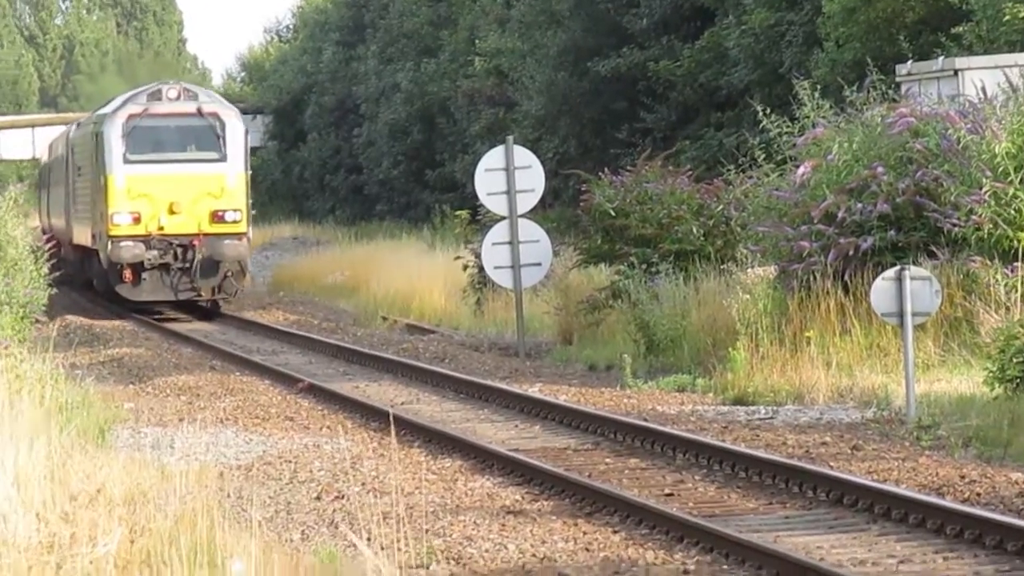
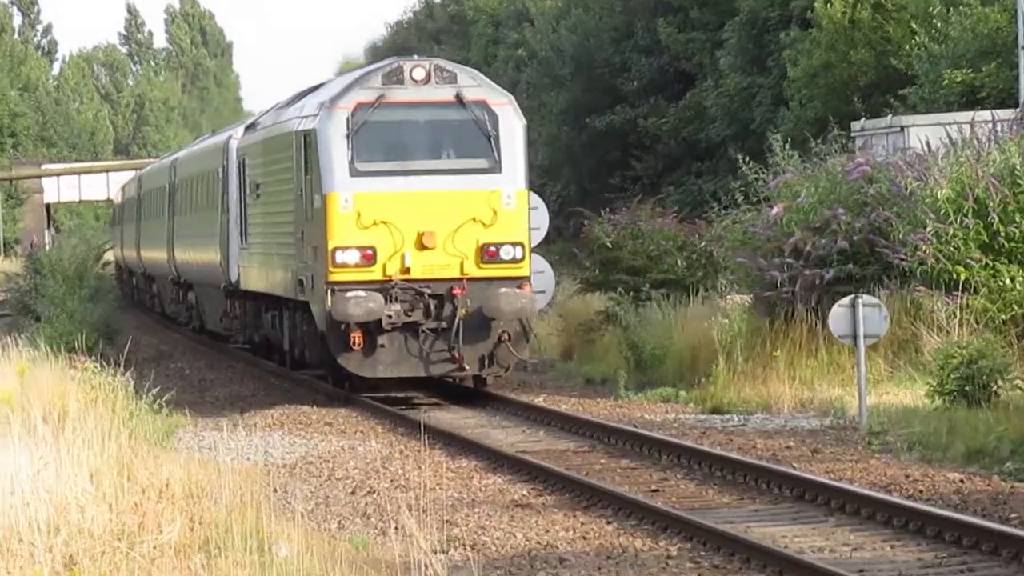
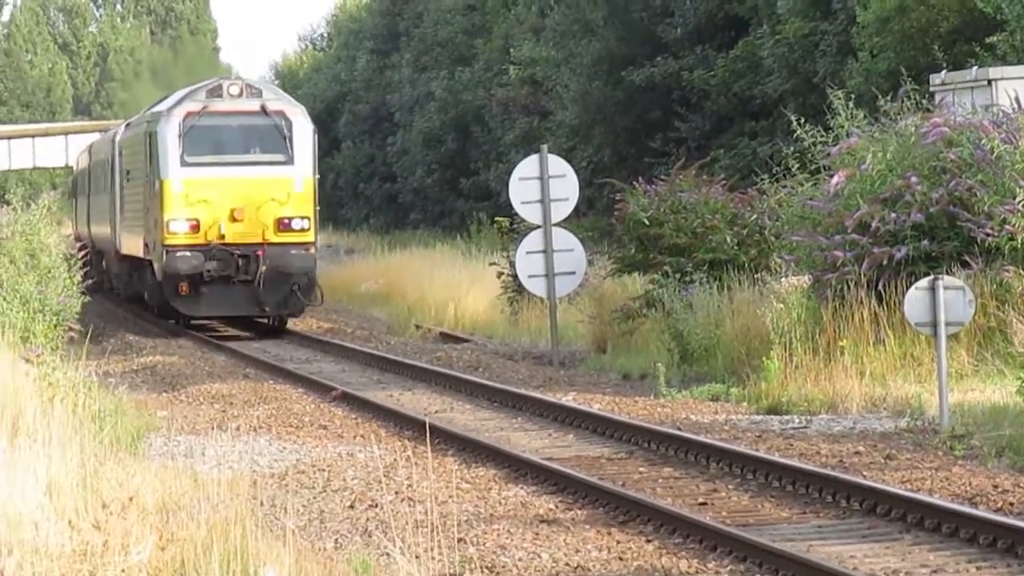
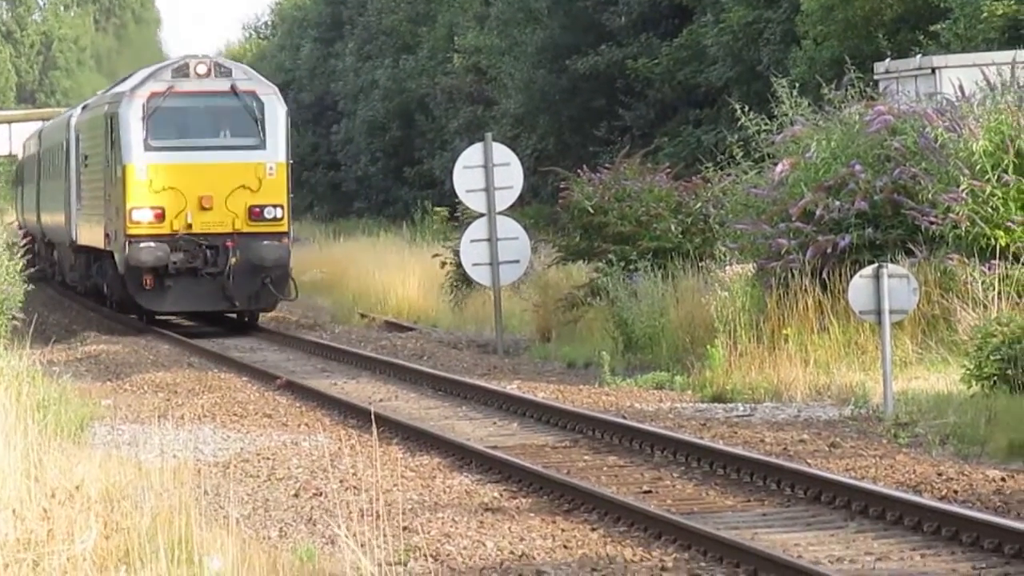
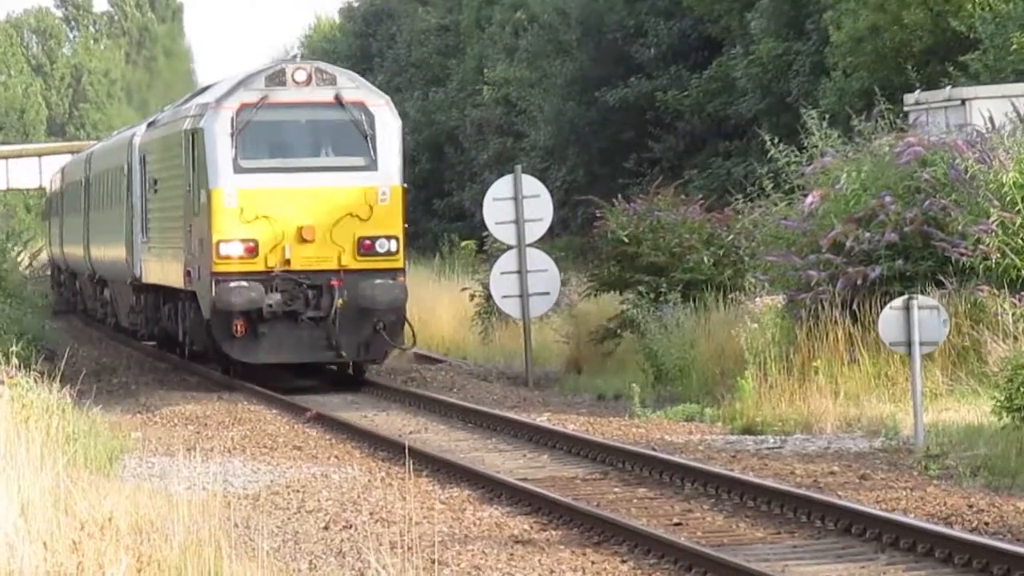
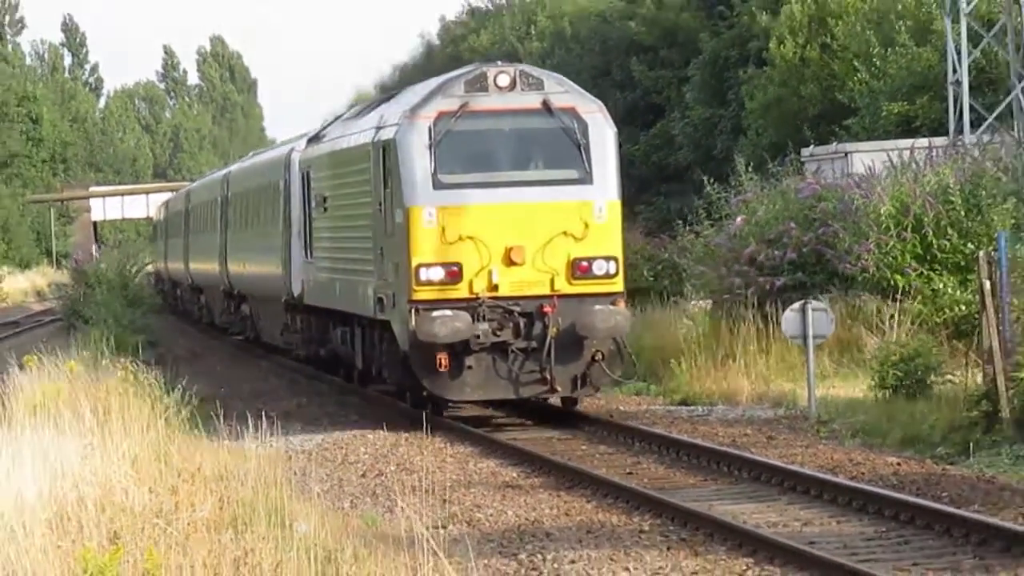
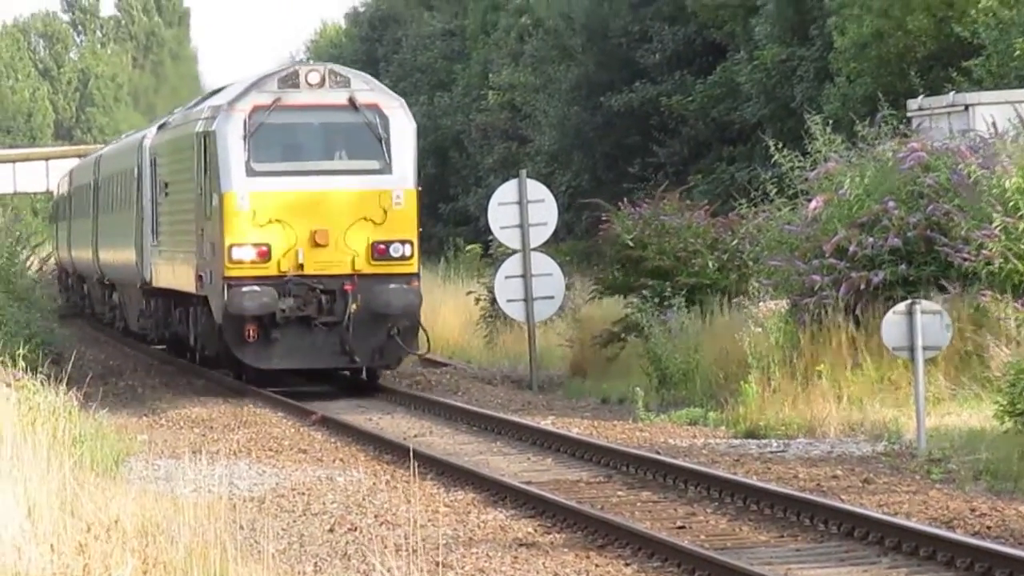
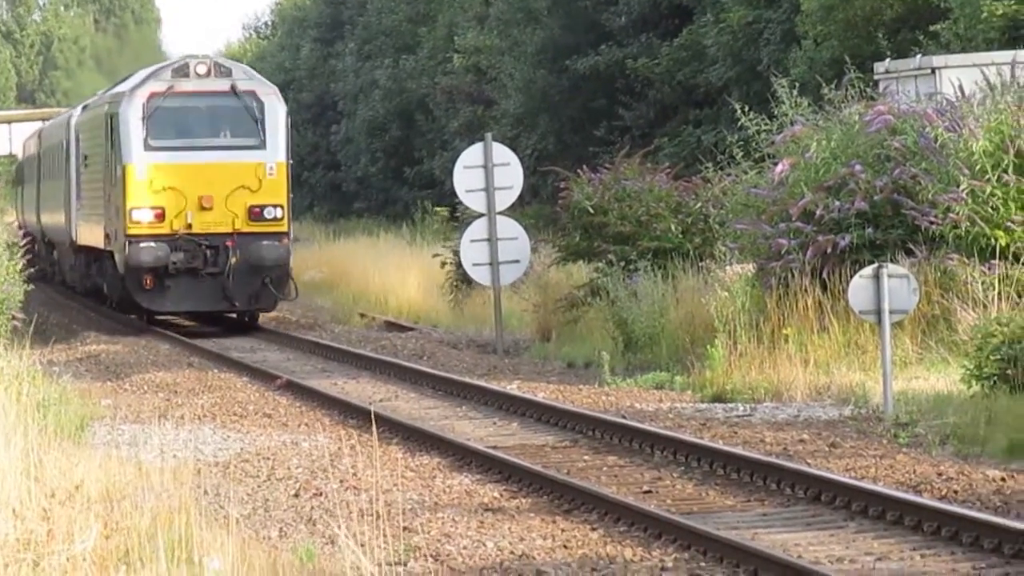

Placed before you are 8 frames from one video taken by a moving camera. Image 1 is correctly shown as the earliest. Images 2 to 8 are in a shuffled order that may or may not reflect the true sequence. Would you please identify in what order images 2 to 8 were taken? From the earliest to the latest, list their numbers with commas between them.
3, 8, 7, 6, 2, 5, 4
